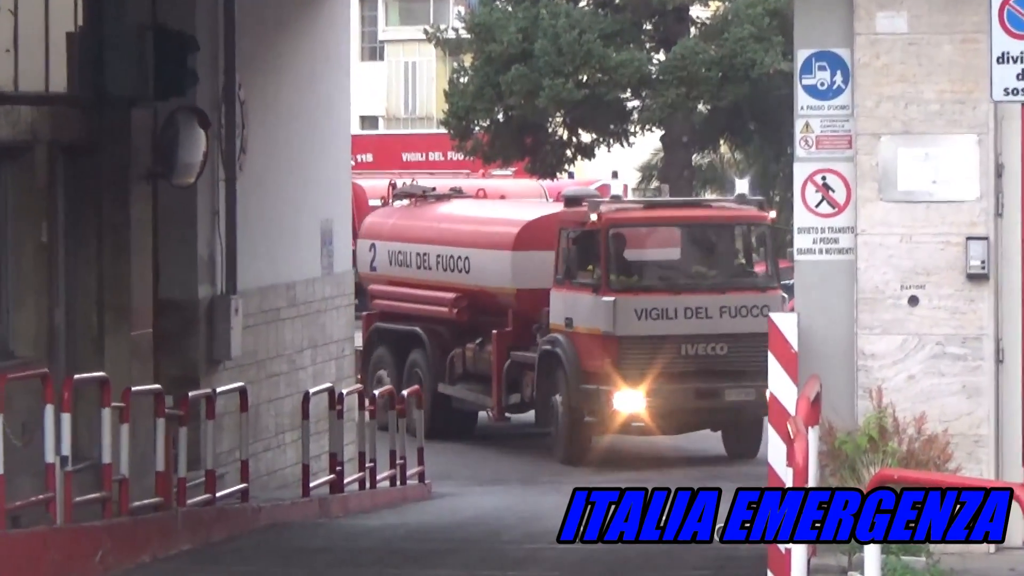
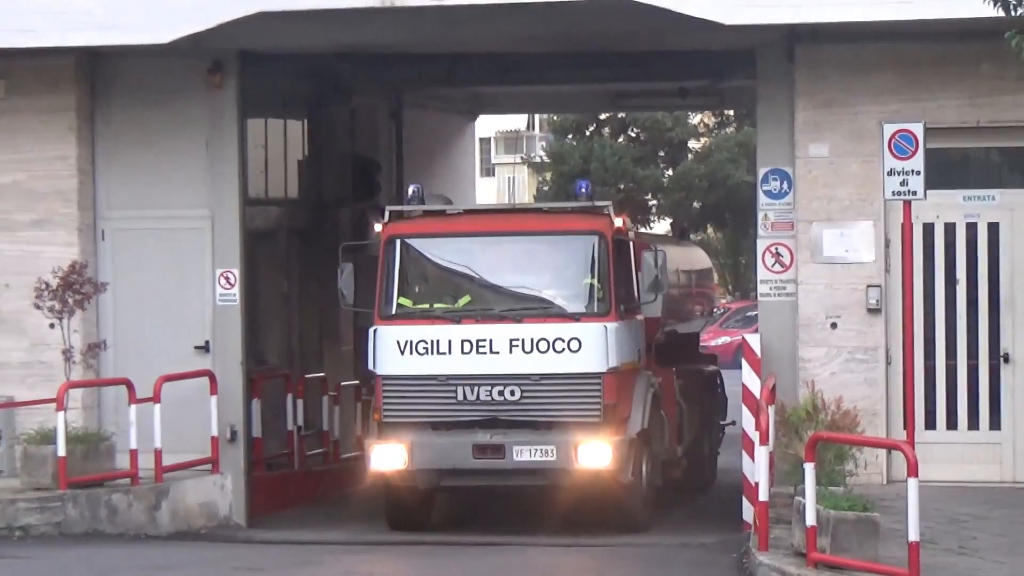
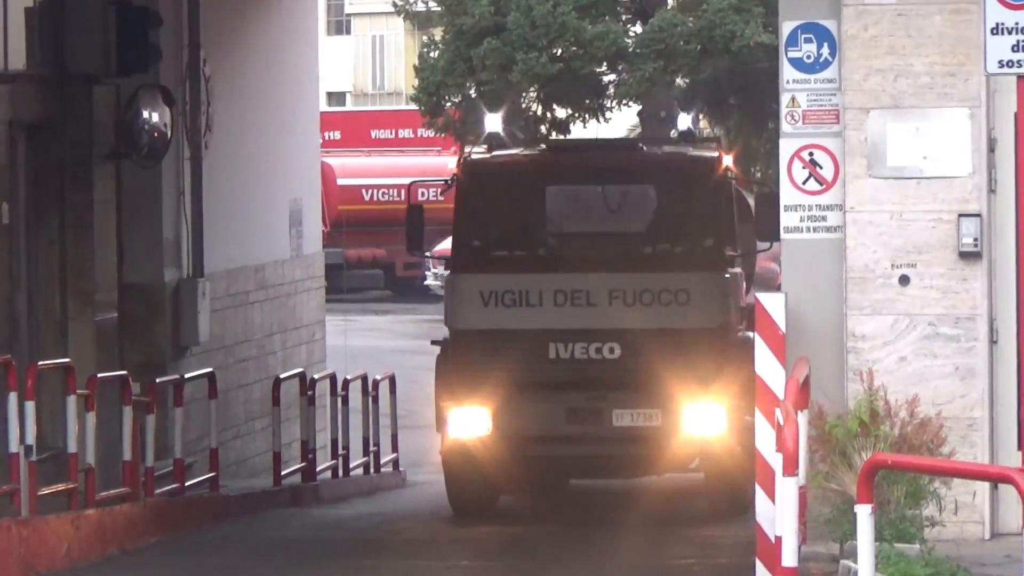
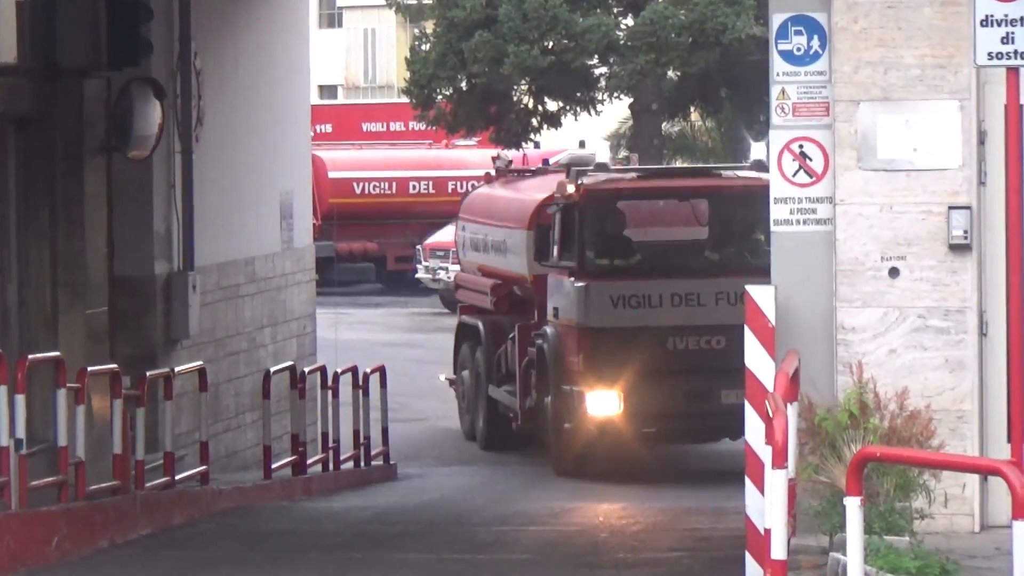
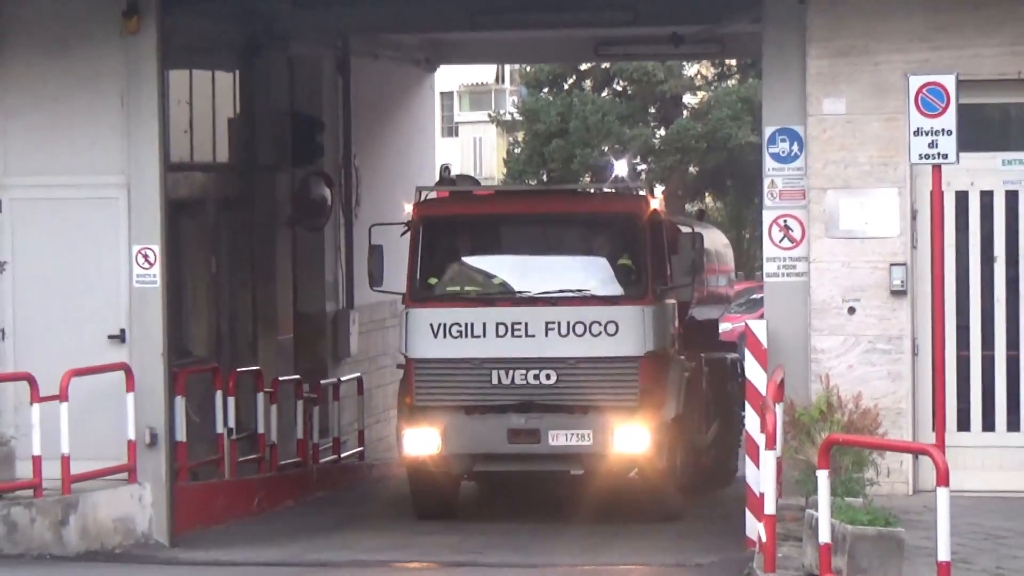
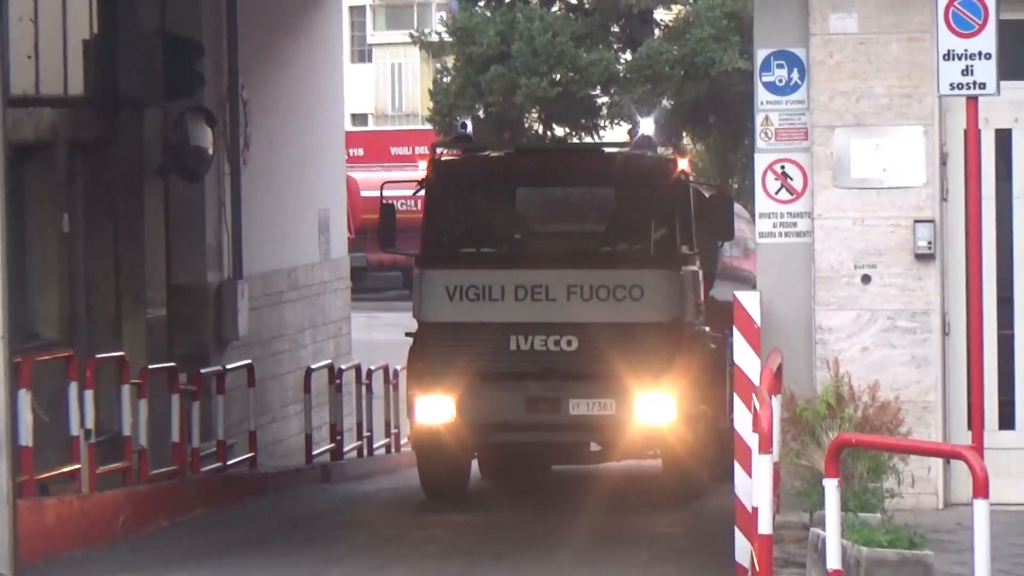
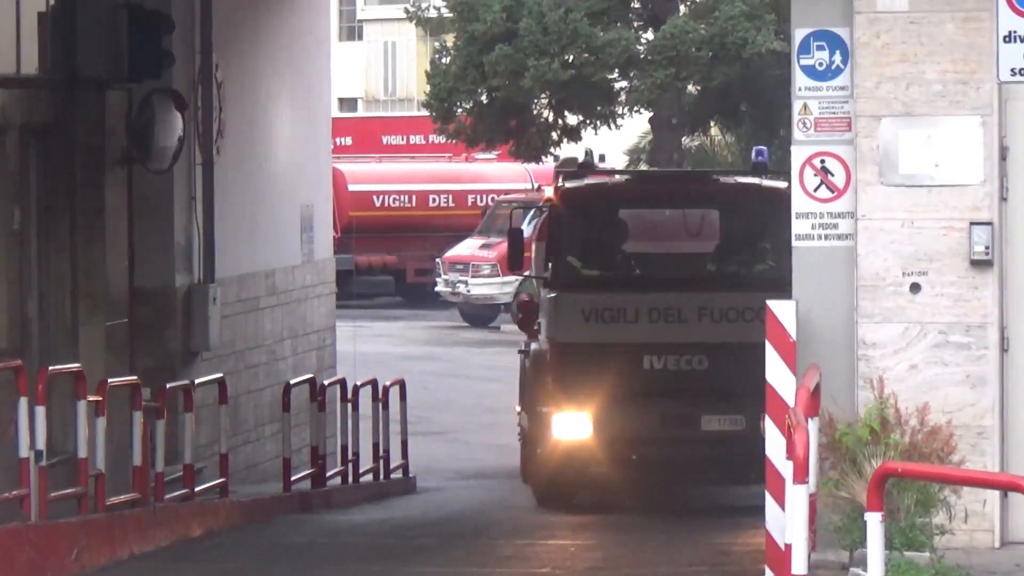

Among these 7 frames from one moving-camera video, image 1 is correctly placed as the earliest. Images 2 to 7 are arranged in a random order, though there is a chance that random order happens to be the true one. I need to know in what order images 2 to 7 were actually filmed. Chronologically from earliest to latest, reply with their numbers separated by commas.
4, 7, 3, 6, 5, 2
